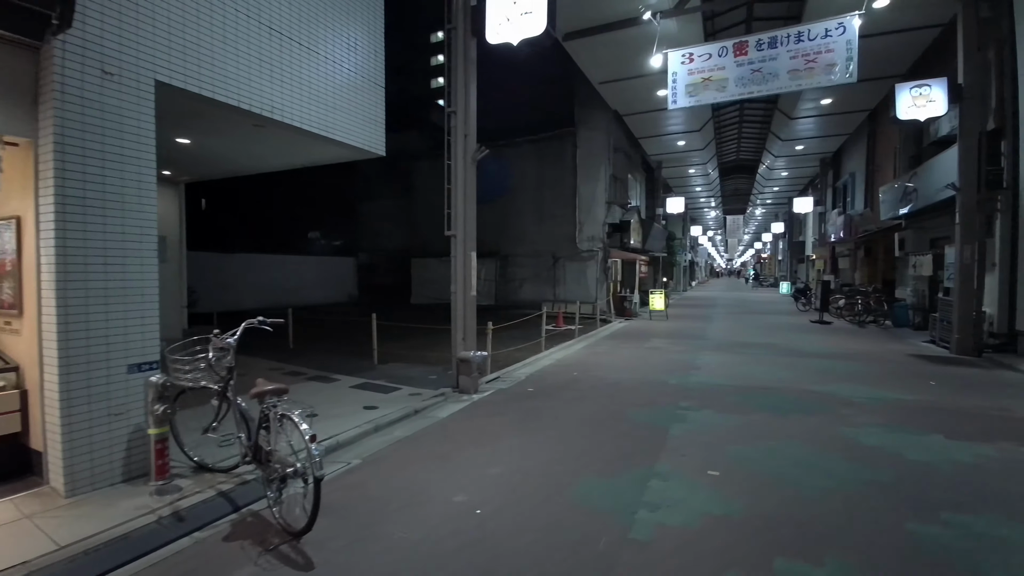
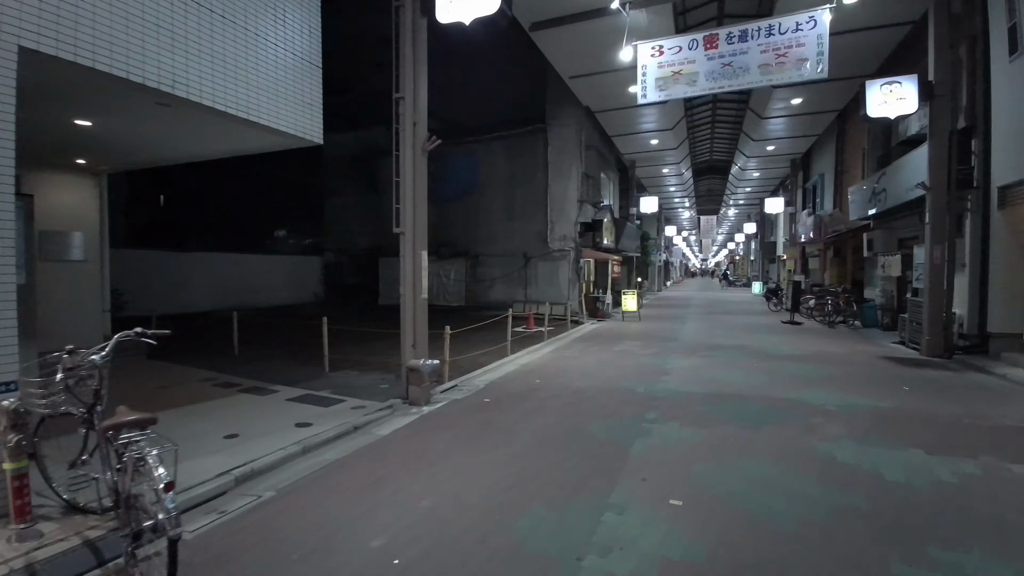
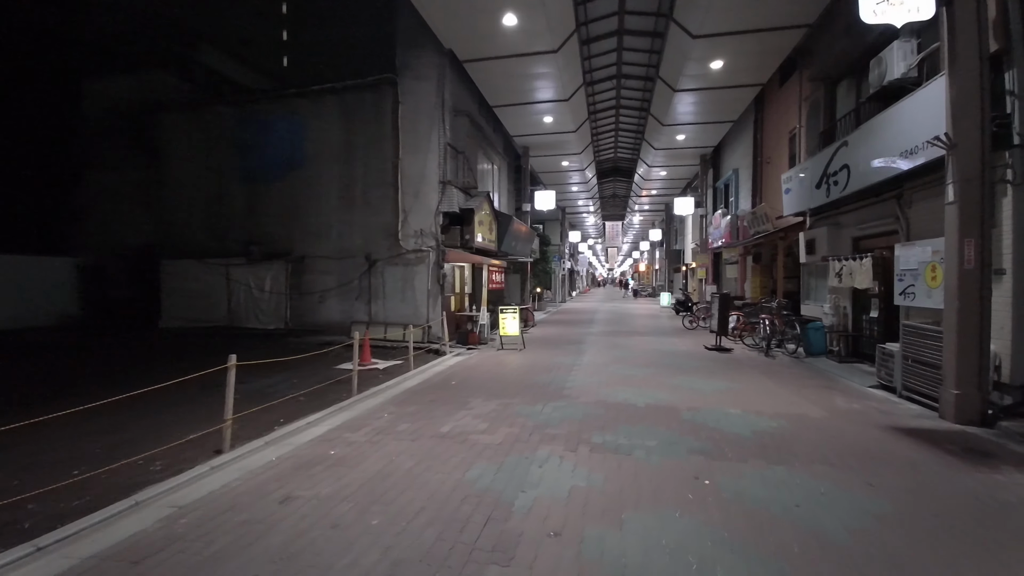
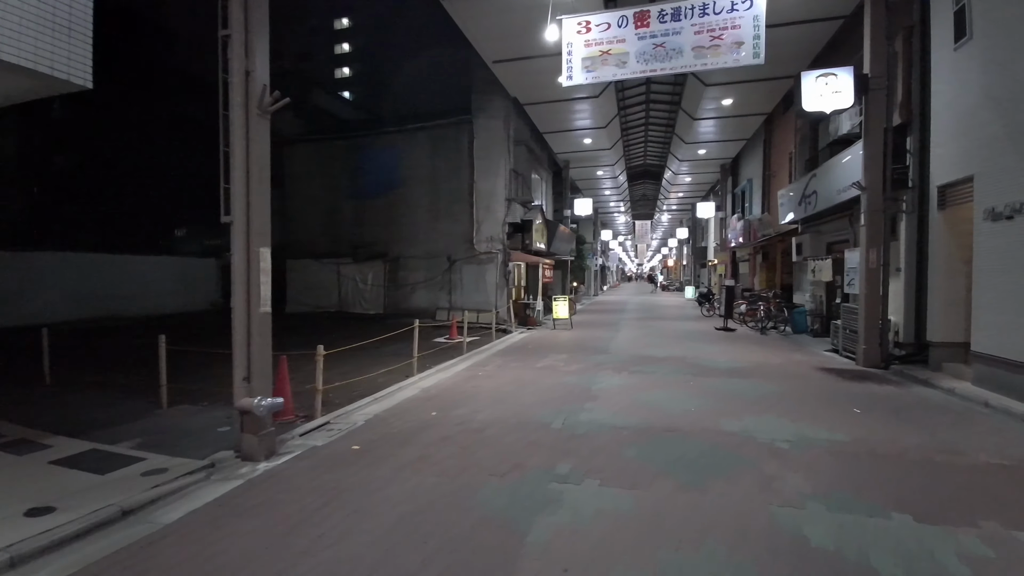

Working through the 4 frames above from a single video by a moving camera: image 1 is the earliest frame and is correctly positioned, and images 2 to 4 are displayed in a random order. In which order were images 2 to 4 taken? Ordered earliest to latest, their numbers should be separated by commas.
2, 4, 3
